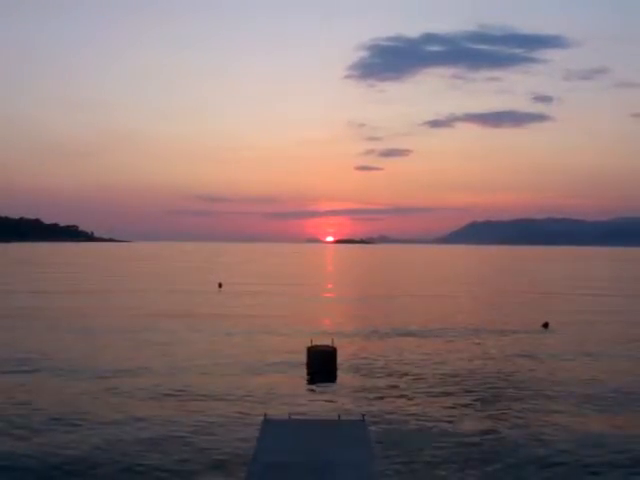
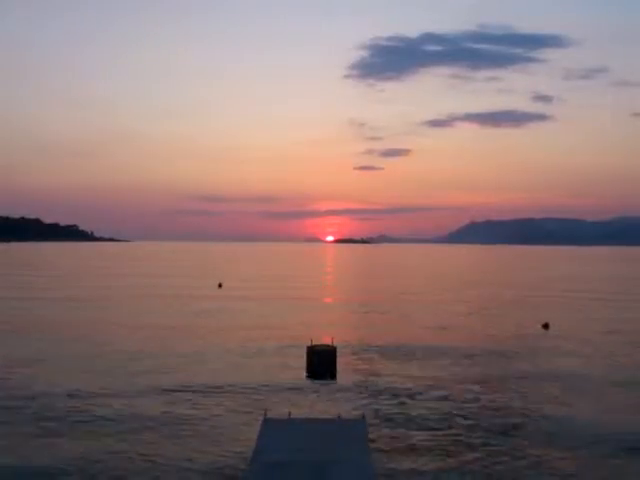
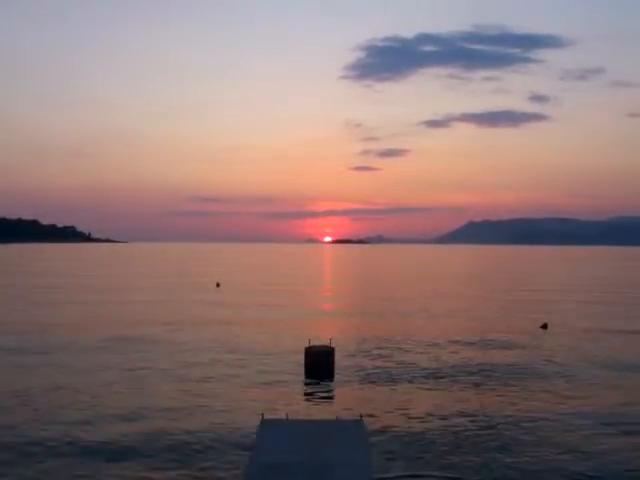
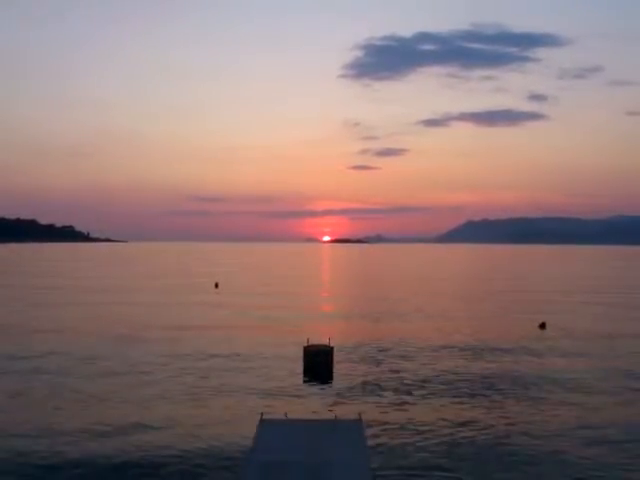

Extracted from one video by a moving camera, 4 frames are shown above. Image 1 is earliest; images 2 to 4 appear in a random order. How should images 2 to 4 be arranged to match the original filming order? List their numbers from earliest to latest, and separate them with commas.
2, 3, 4
